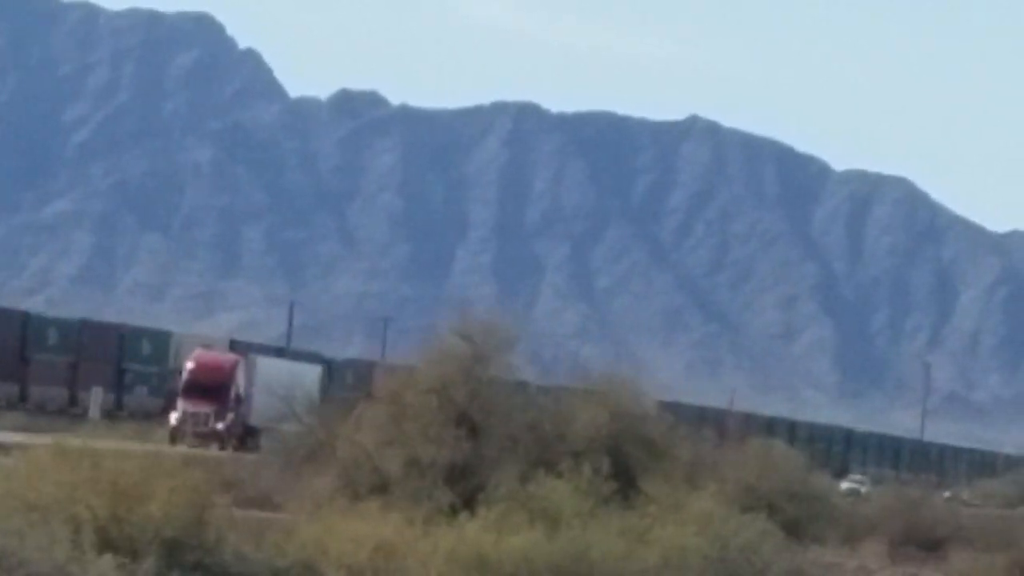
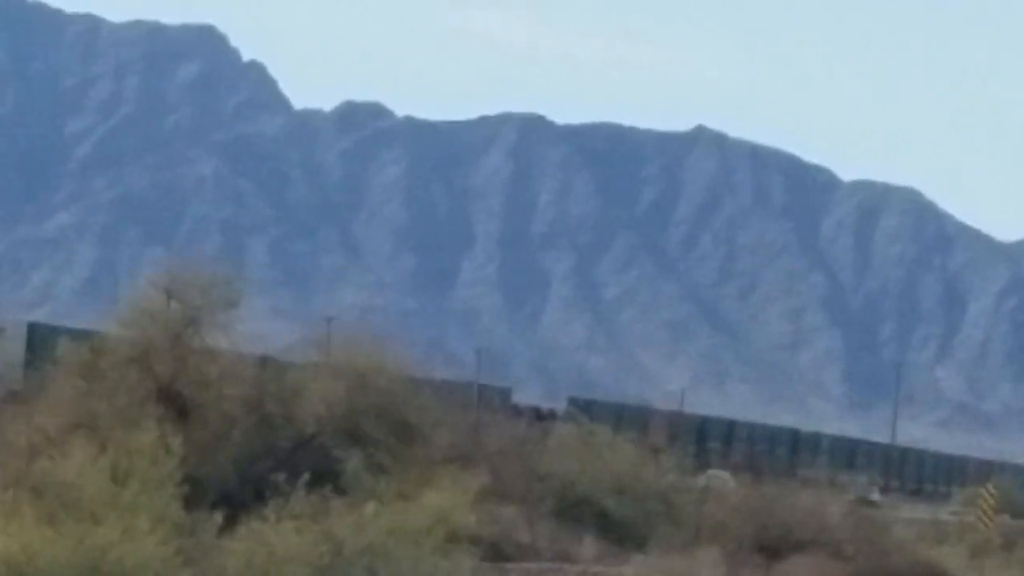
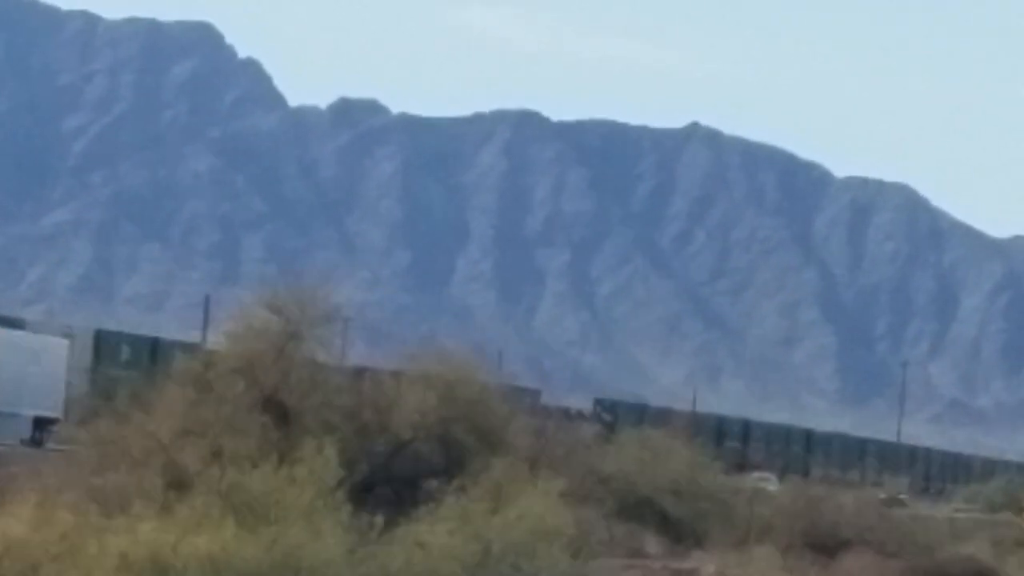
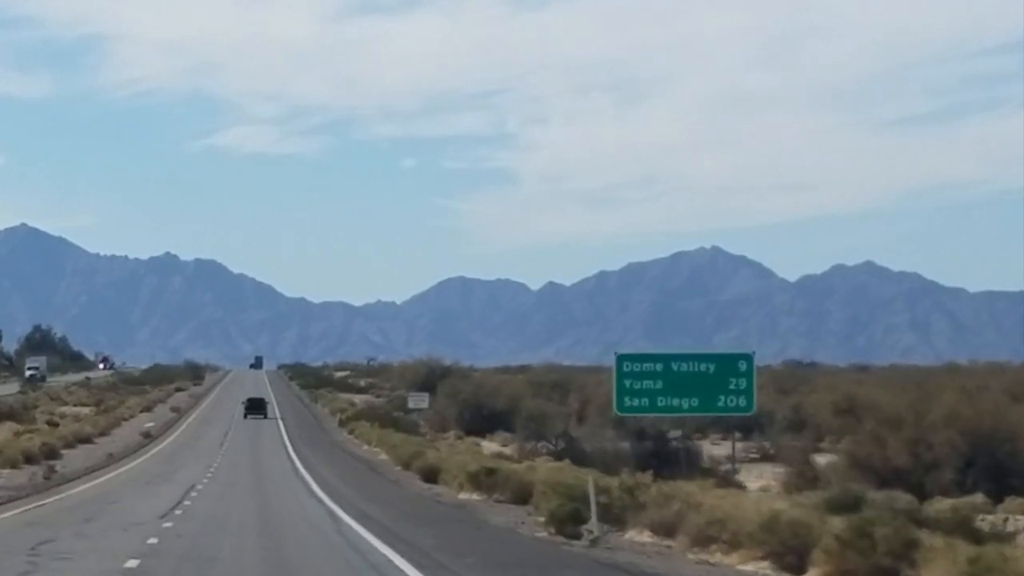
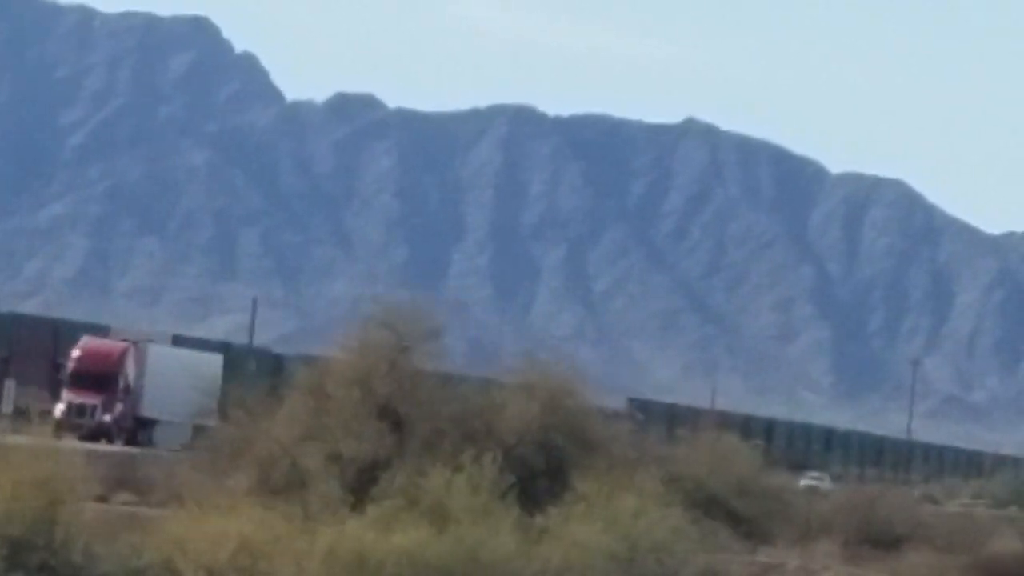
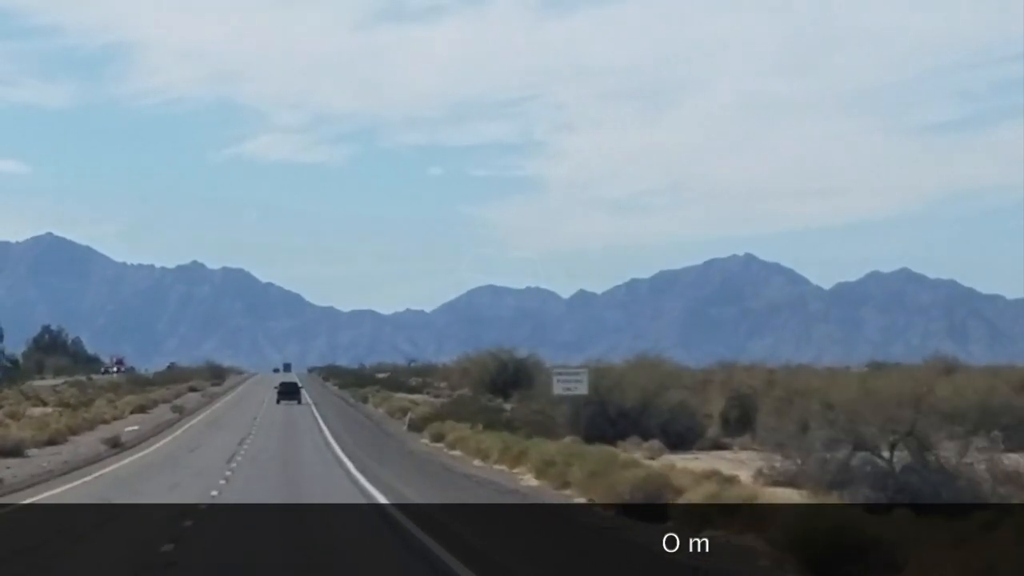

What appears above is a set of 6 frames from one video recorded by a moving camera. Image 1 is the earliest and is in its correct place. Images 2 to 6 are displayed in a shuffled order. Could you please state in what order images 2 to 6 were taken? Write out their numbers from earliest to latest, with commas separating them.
5, 3, 2, 4, 6
